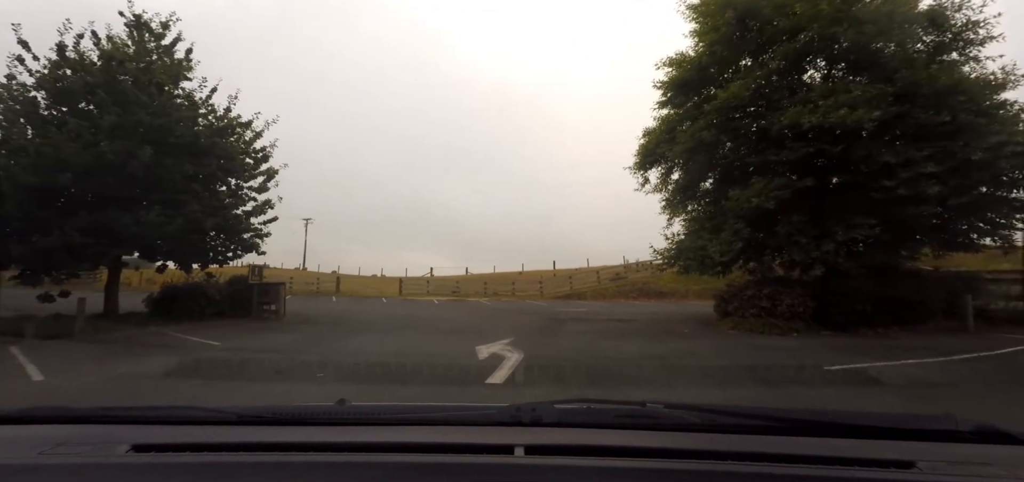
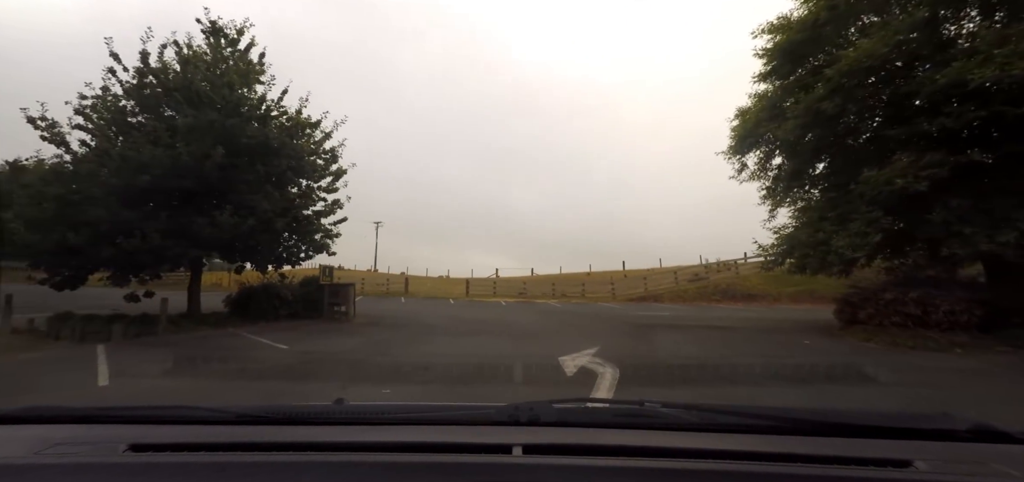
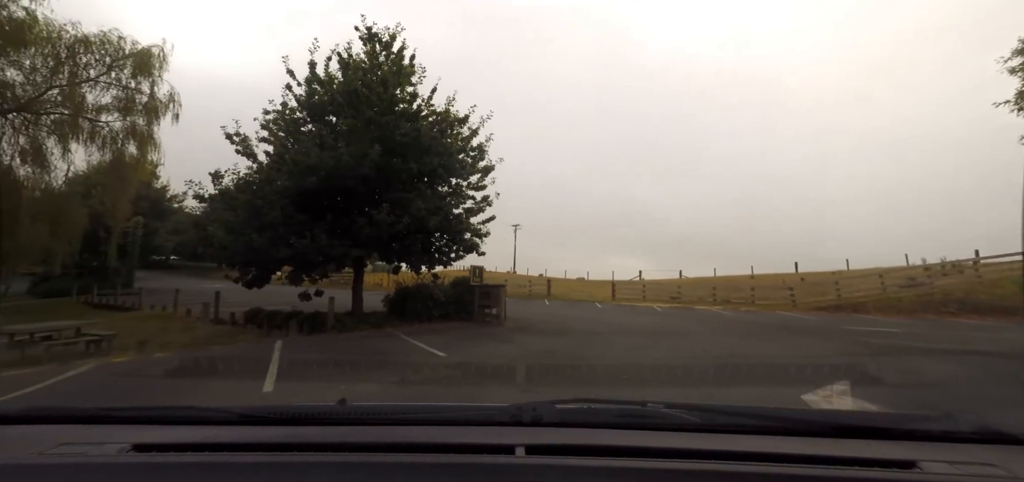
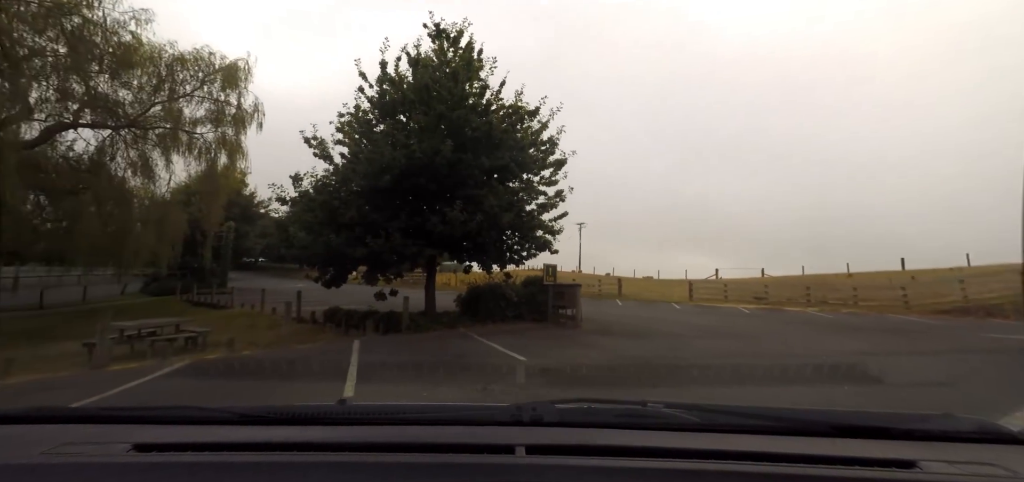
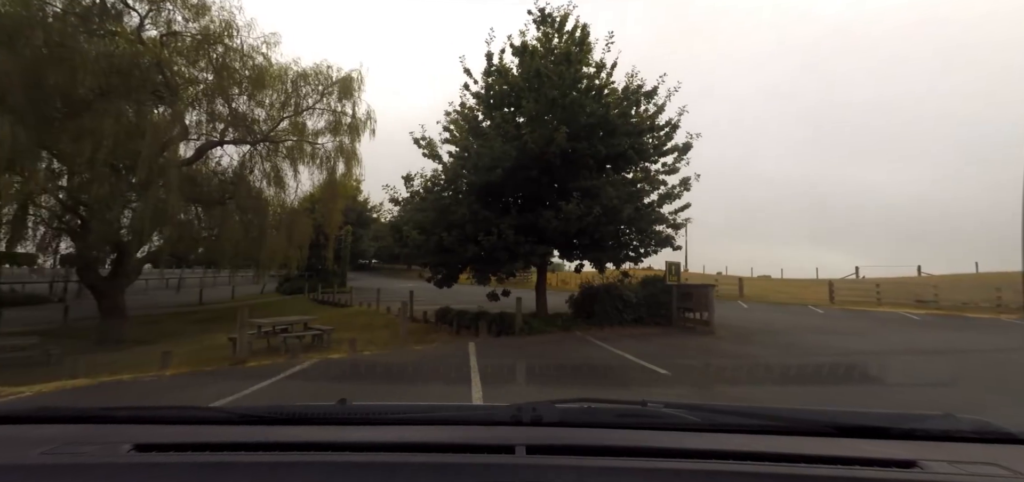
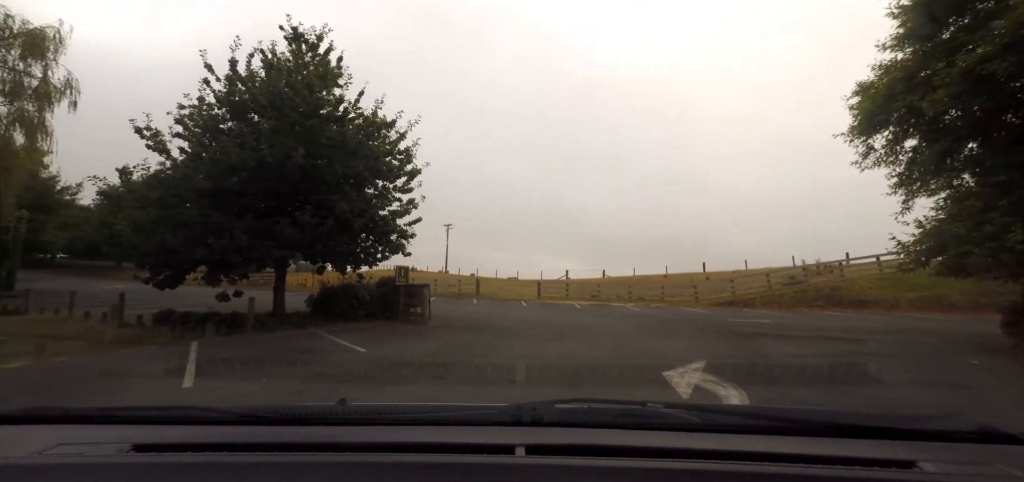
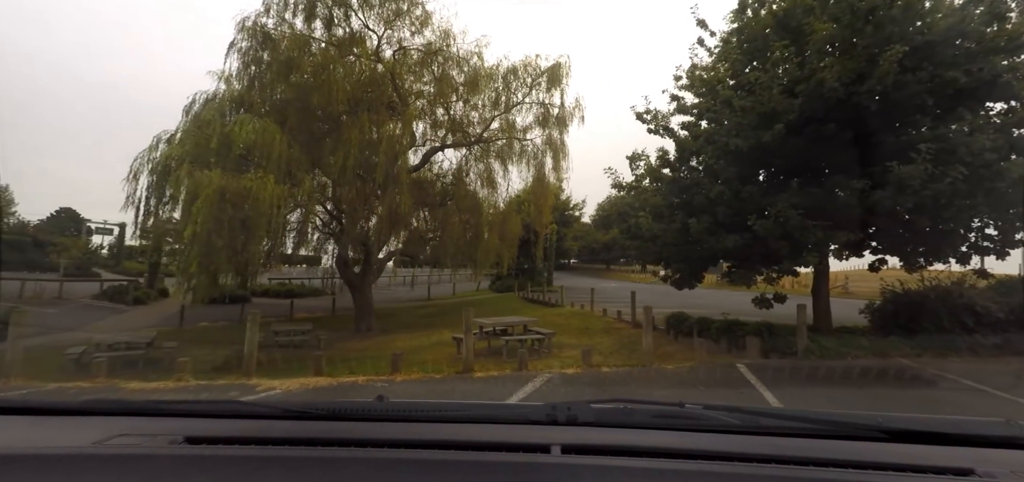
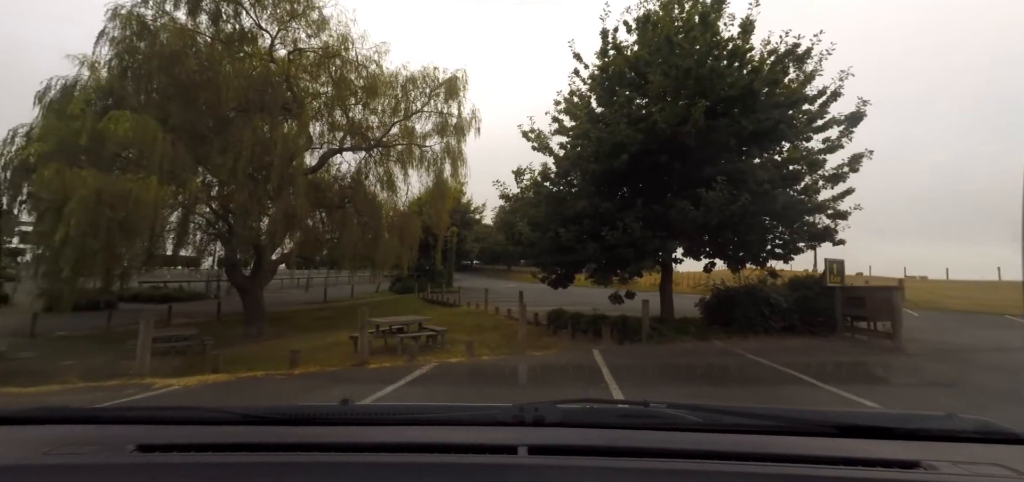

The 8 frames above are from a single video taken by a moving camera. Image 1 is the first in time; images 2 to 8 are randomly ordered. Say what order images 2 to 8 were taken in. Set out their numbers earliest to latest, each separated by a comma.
2, 6, 3, 4, 5, 8, 7
